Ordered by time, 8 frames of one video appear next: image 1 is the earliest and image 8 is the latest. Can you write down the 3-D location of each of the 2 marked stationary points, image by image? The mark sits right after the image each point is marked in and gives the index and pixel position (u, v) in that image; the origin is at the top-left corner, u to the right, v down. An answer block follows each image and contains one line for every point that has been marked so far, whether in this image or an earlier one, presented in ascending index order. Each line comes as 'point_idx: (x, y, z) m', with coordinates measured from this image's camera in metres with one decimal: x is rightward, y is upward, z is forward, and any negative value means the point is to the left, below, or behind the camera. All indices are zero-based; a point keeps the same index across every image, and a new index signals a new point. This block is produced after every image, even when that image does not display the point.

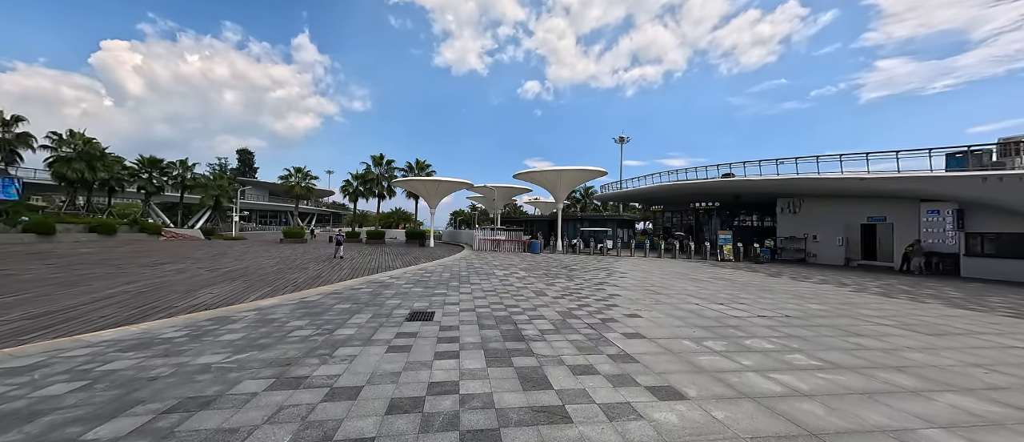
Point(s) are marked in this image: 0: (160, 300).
0: (-7.2, -1.6, +7.1) m
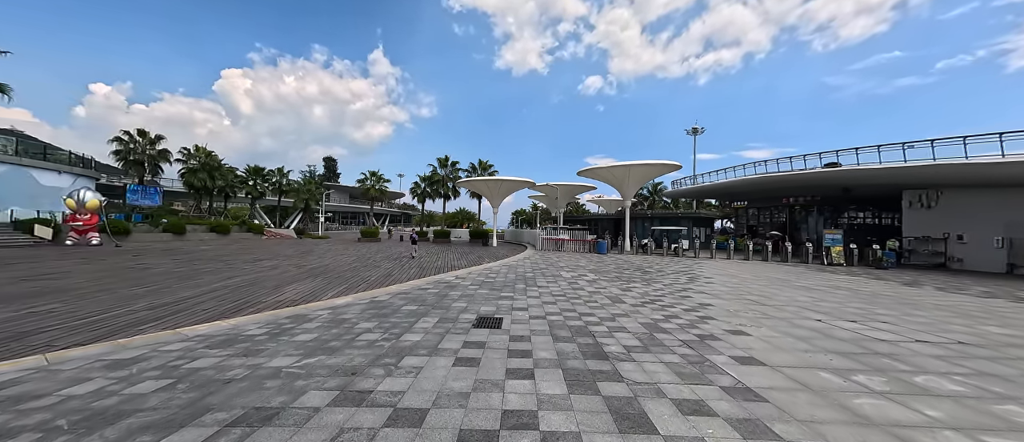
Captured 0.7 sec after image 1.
0: (-5.8, -1.6, +7.6) m
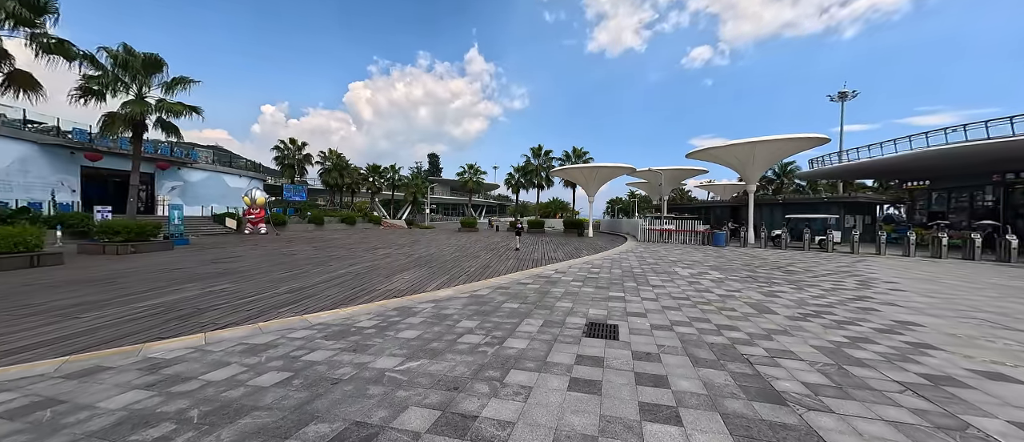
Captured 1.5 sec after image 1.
0: (-3.4, -1.4, +8.2) m
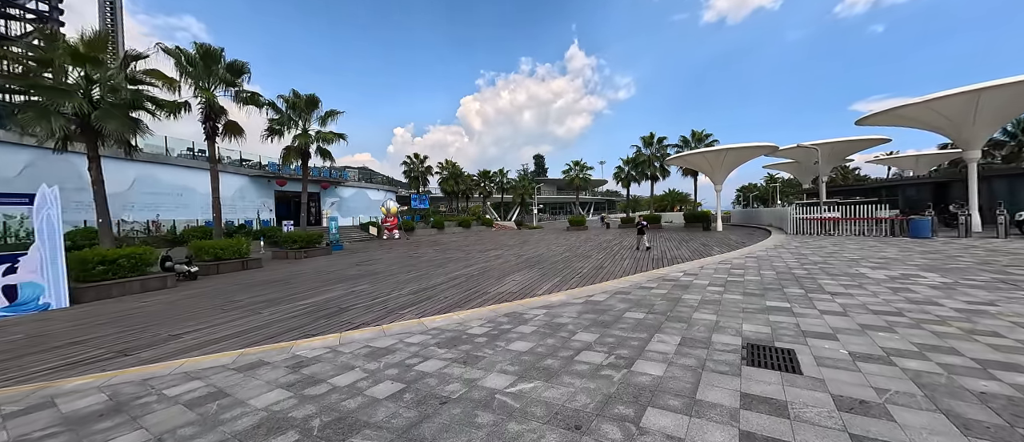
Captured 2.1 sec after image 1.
0: (-0.7, -1.5, +8.3) m
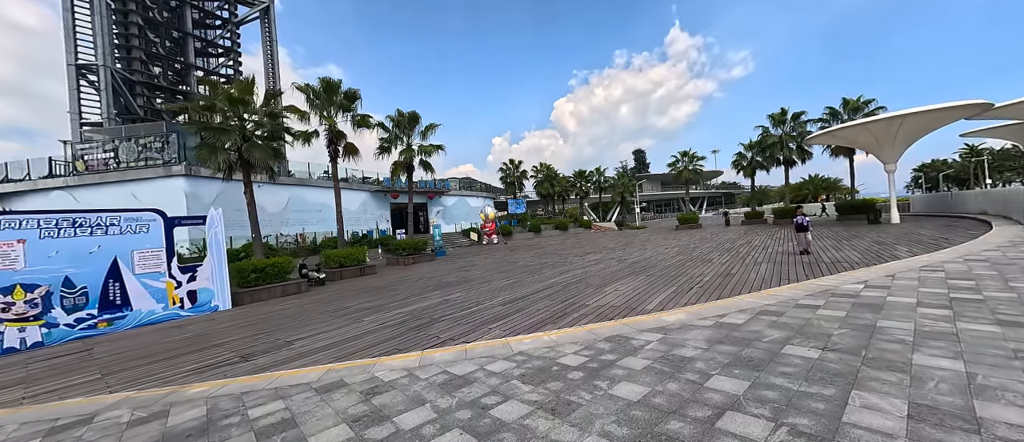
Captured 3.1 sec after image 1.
0: (+1.4, -1.5, +7.3) m
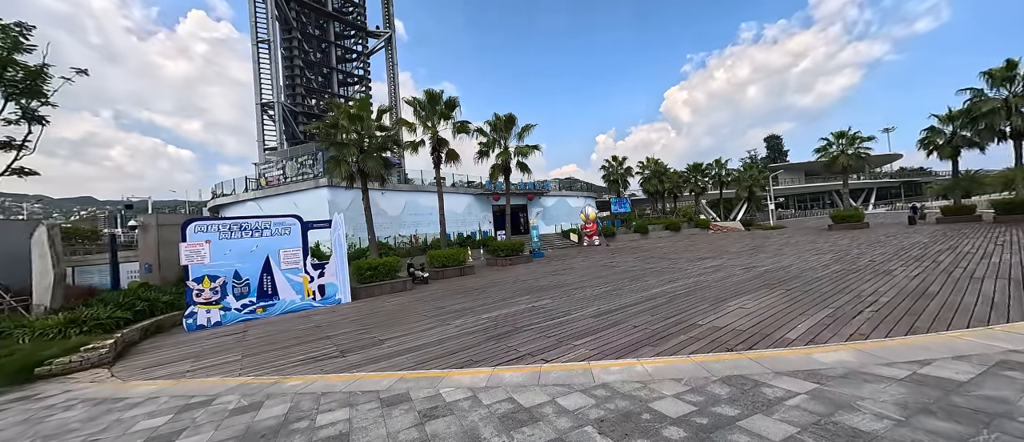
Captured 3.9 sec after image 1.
0: (+3.1, -1.6, +6.1) m
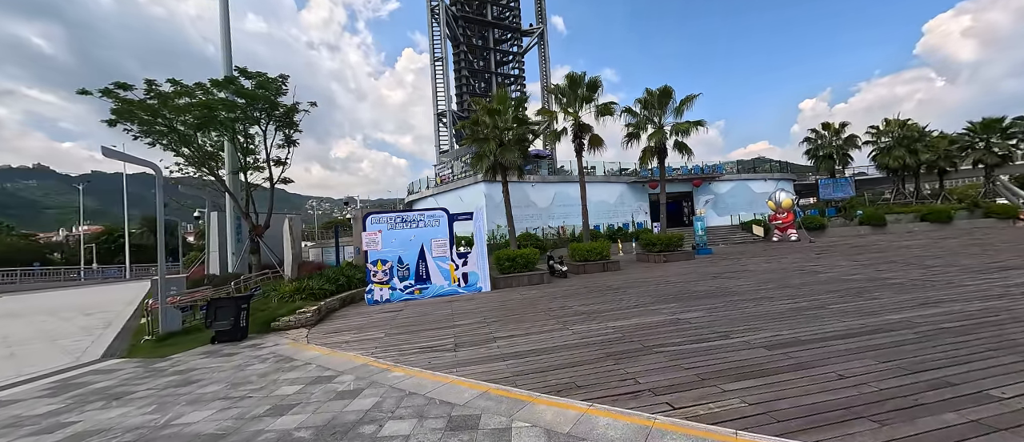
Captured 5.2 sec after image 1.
0: (+4.6, -1.4, +3.5) m
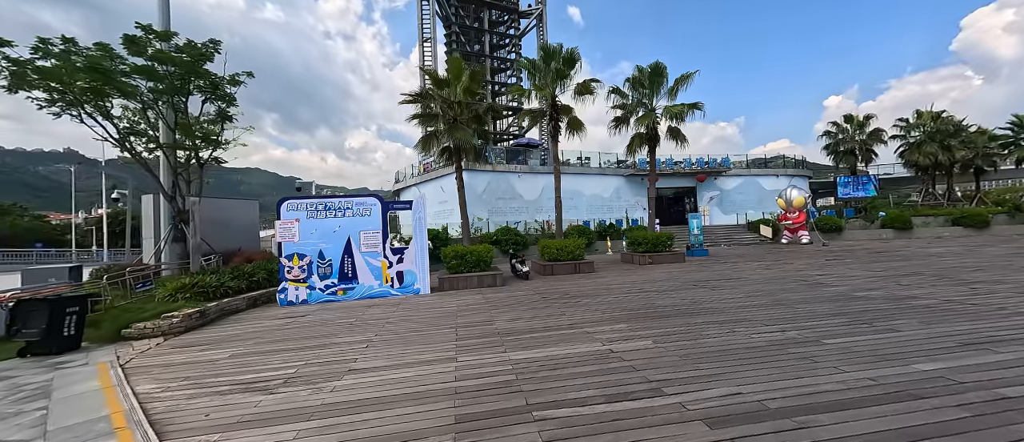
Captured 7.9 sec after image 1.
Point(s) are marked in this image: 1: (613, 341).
0: (+2.9, -1.5, +1.8) m
1: (+1.4, -1.6, +4.7) m
